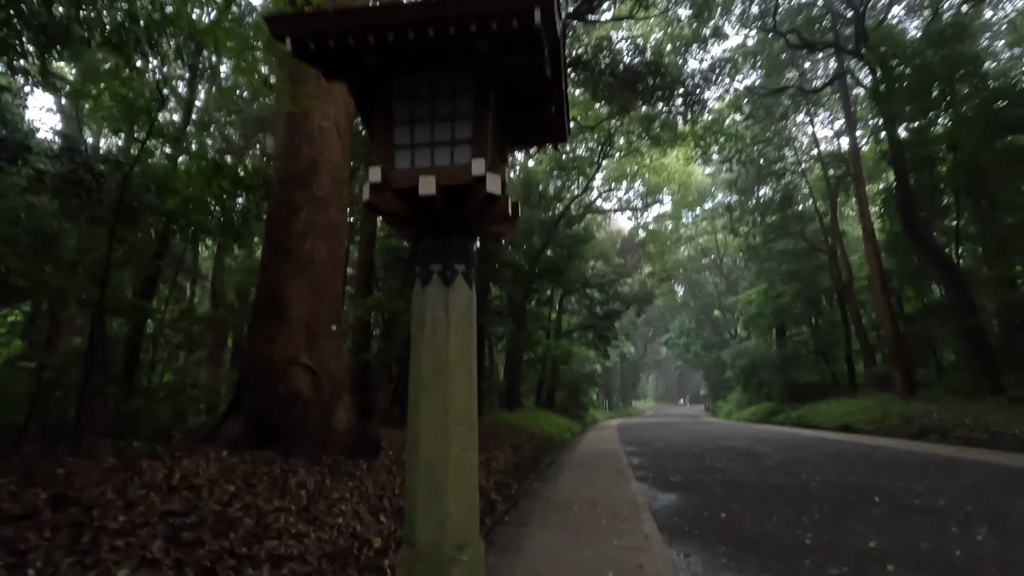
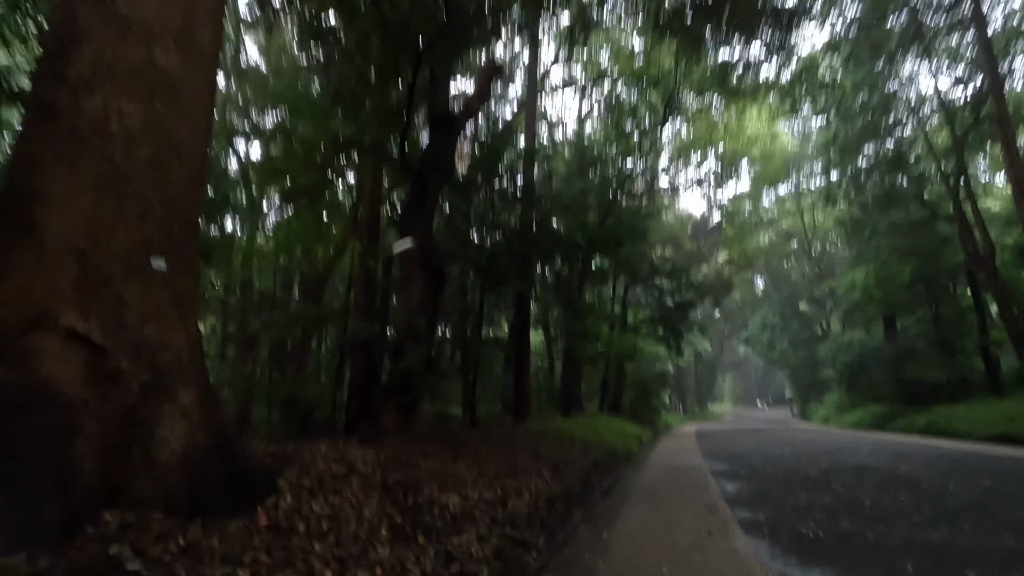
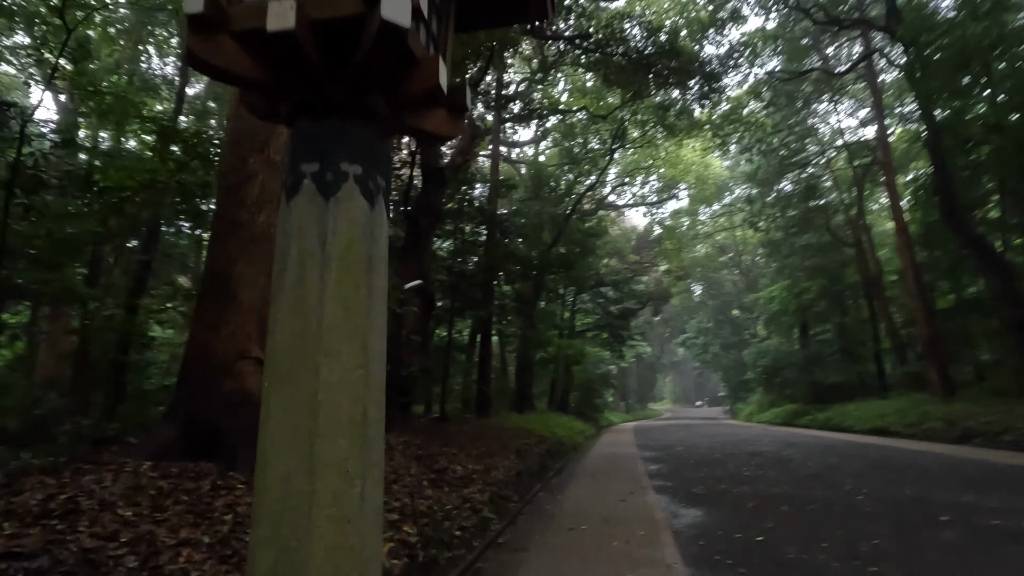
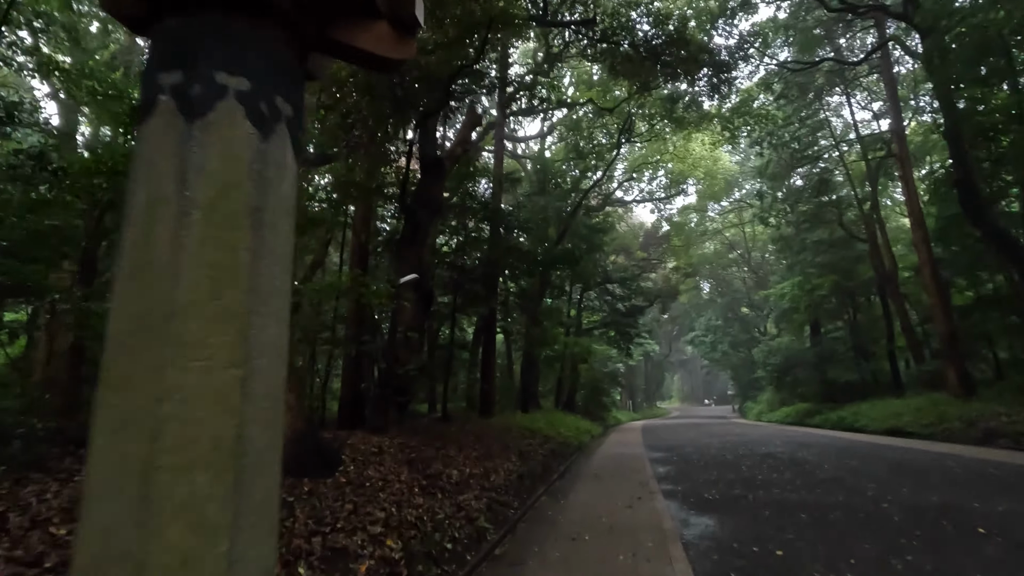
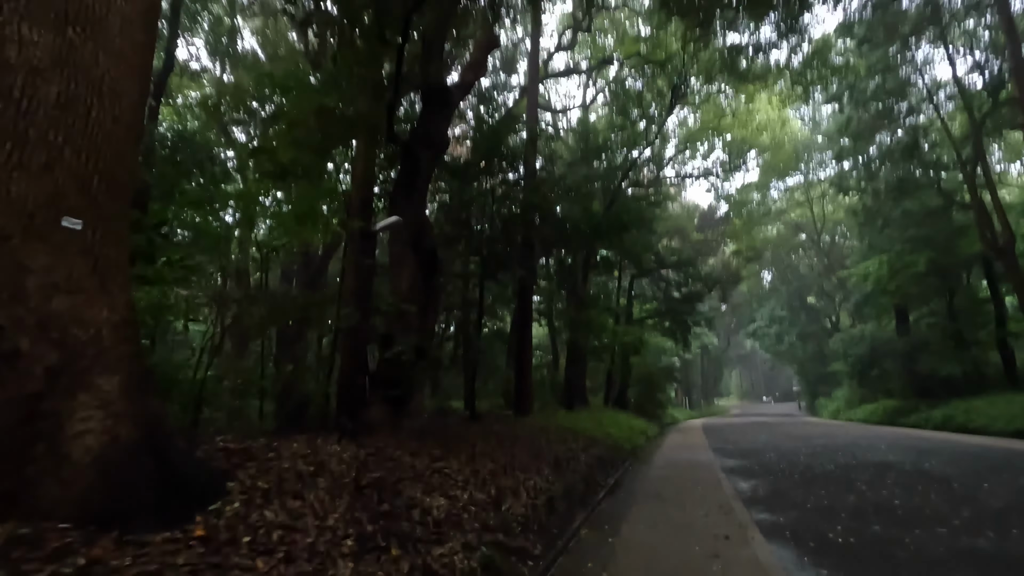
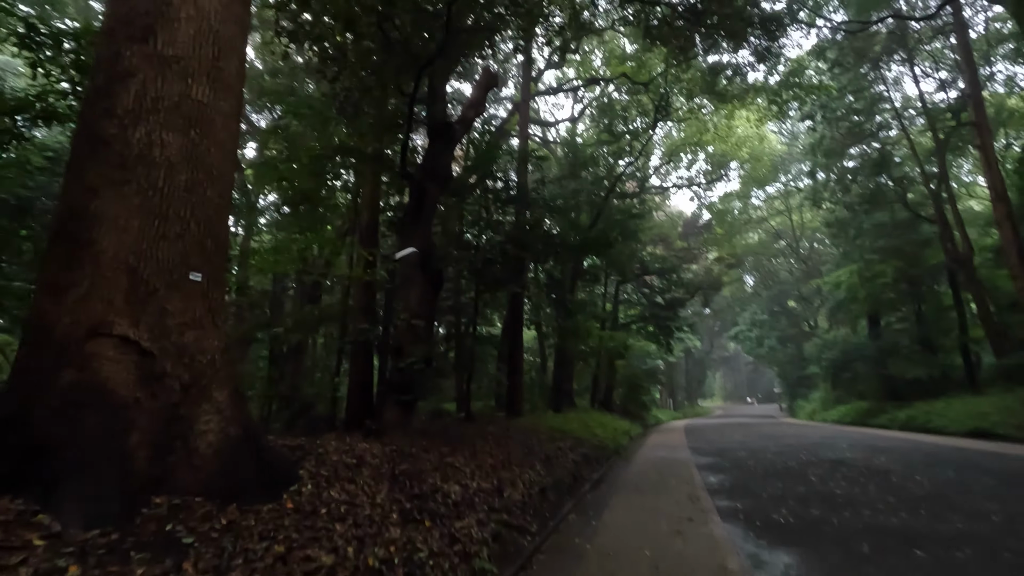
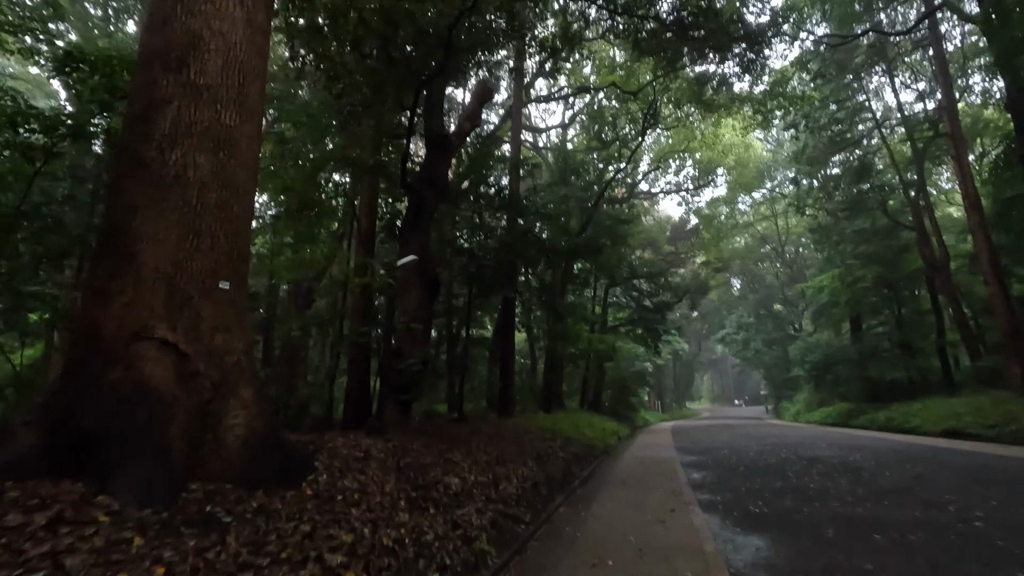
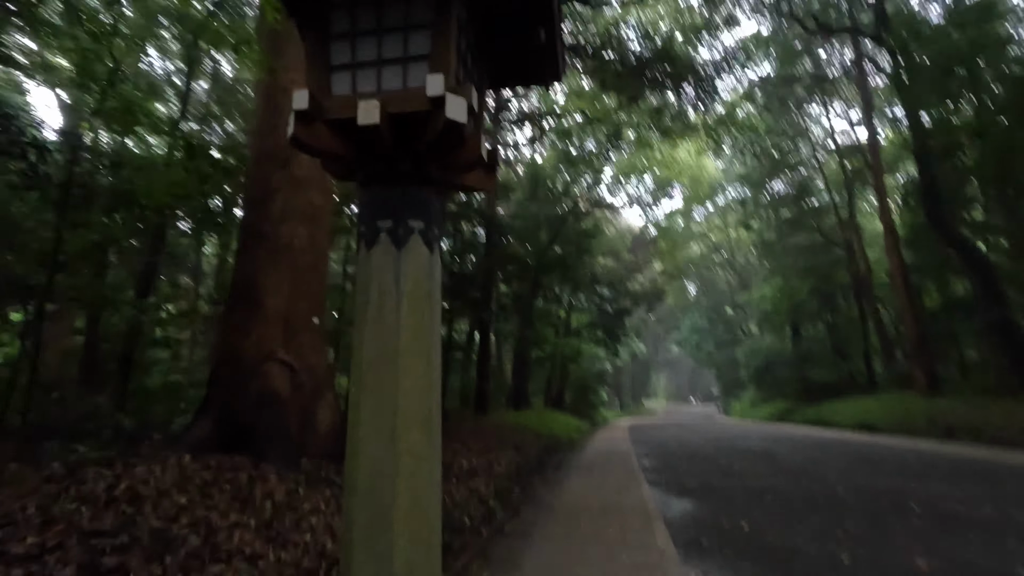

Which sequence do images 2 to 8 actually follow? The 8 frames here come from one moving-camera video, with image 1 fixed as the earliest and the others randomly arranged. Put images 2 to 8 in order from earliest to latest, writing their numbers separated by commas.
8, 3, 4, 7, 6, 2, 5
